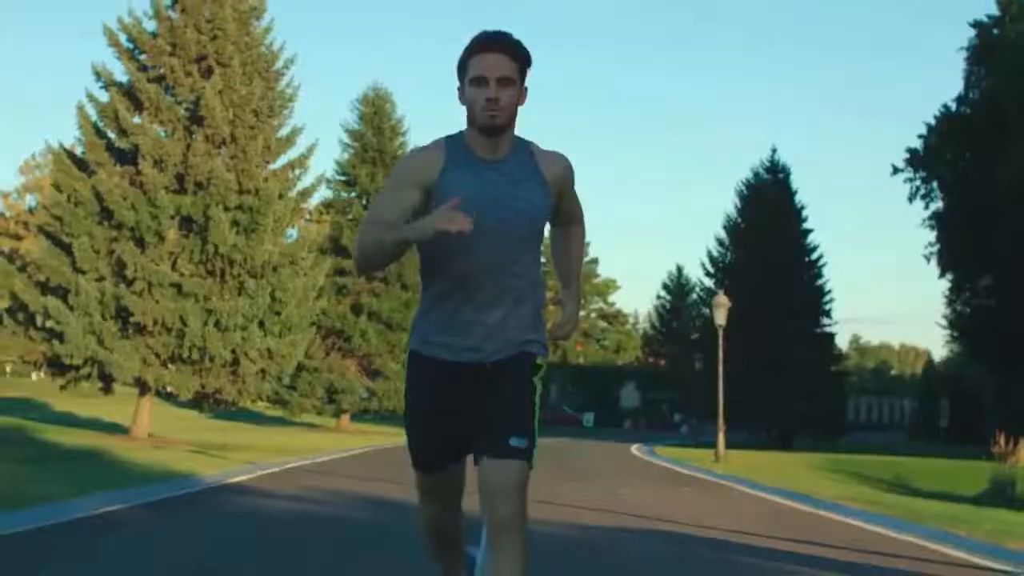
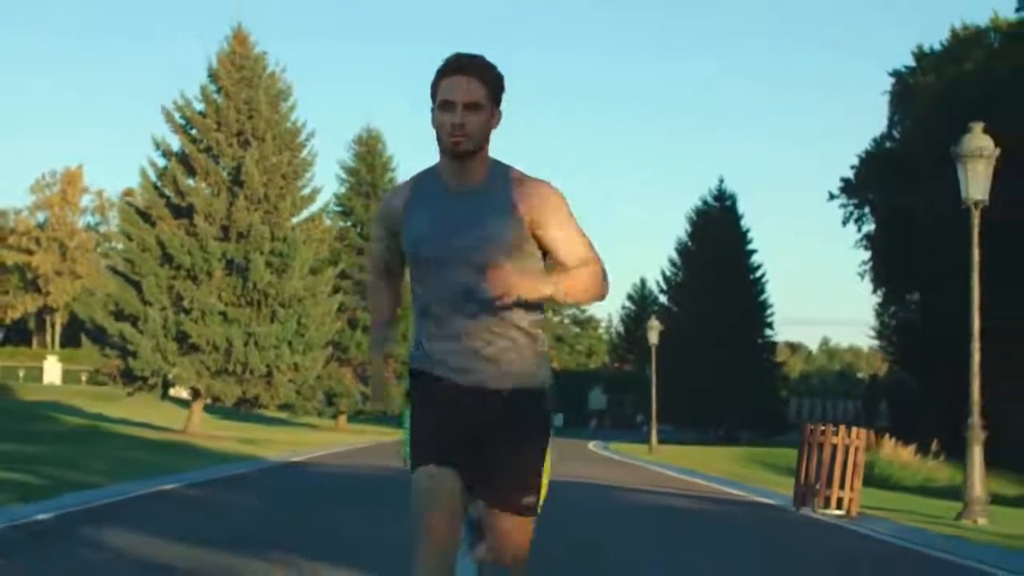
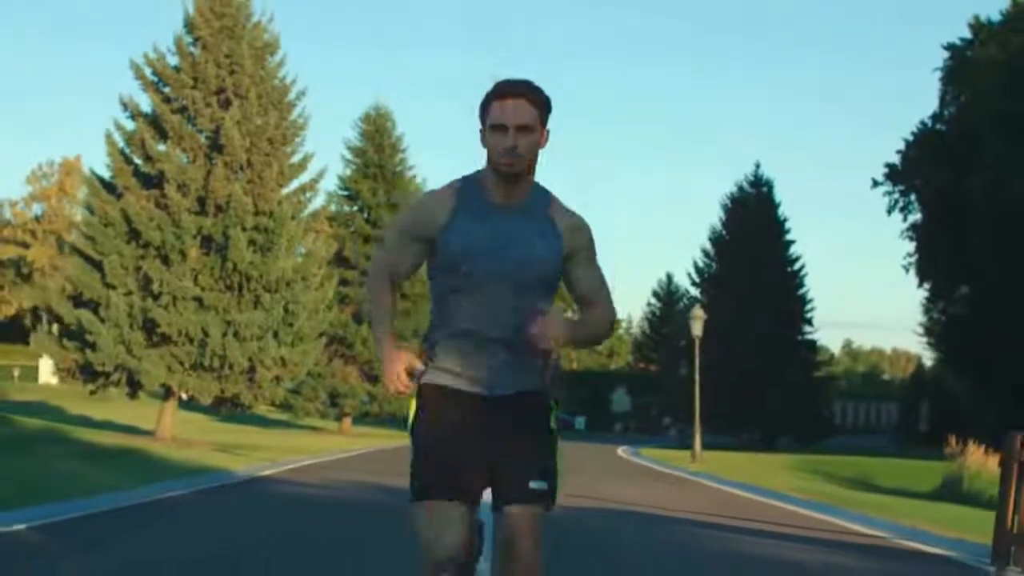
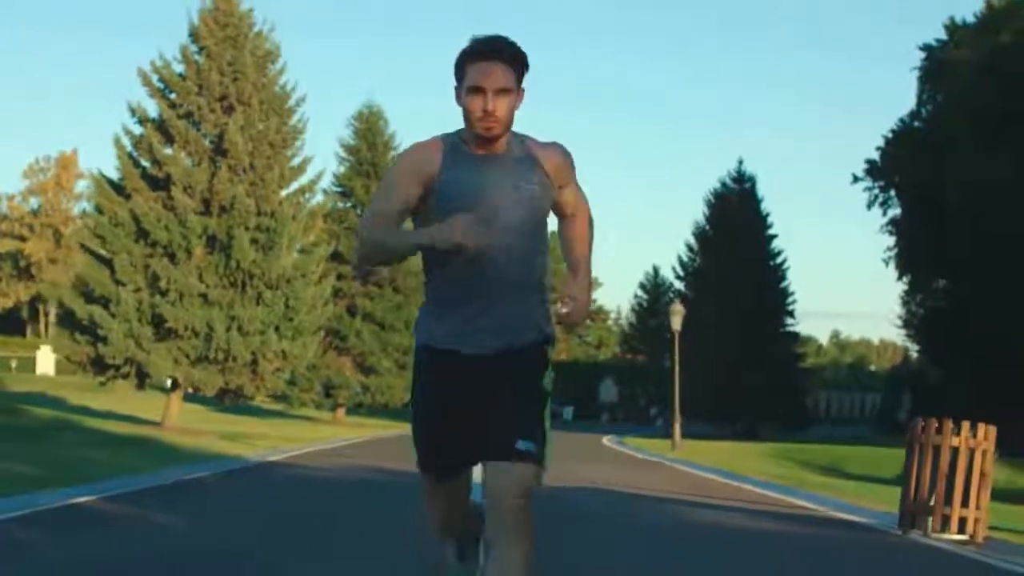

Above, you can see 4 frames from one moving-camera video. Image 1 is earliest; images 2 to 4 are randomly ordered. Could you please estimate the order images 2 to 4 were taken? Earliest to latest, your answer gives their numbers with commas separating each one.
3, 4, 2
